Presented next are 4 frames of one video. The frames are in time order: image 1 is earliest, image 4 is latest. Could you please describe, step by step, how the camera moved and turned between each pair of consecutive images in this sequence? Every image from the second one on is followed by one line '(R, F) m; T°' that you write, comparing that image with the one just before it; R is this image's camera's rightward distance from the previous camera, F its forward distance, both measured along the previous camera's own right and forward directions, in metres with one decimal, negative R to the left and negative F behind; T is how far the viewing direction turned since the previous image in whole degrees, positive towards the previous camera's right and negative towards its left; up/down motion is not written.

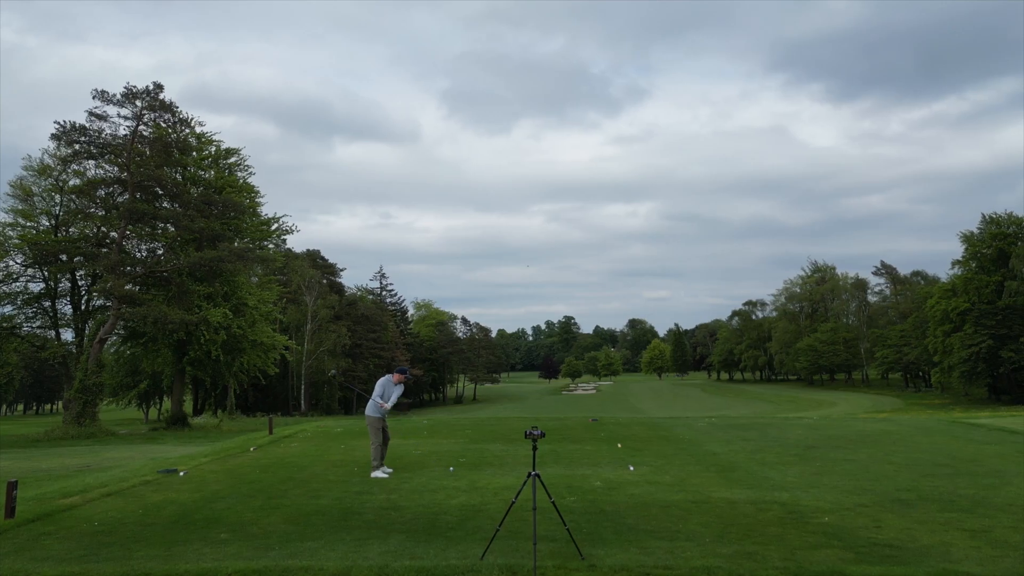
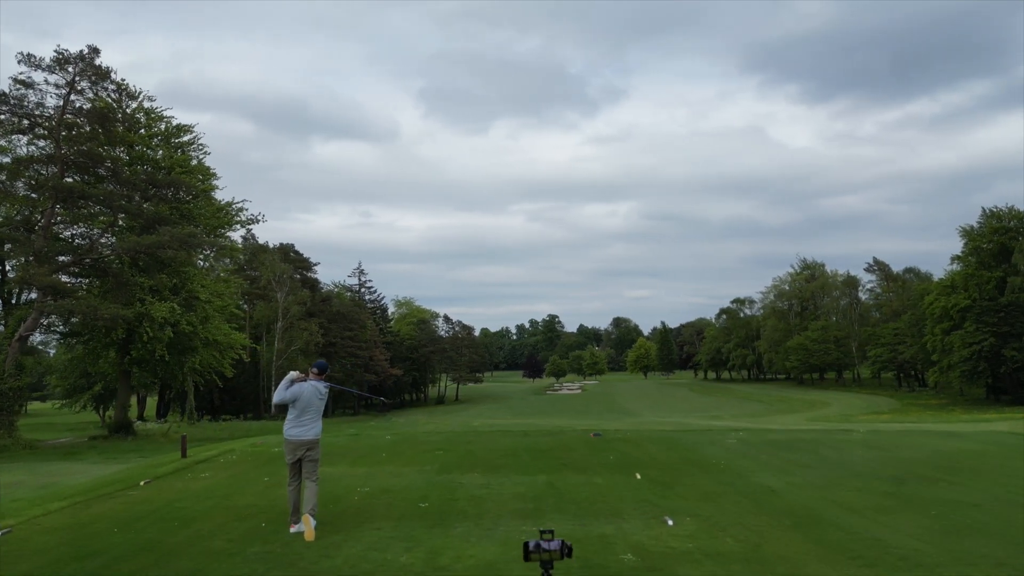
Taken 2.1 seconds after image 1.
(0.0, +2.3) m; +1°
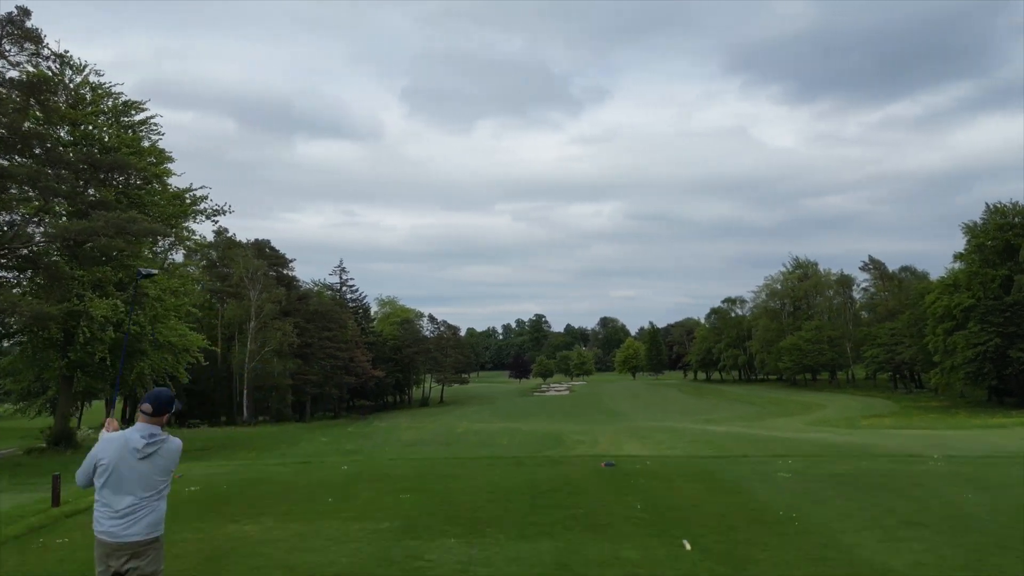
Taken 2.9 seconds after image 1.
(0.0, +2.1) m; +1°
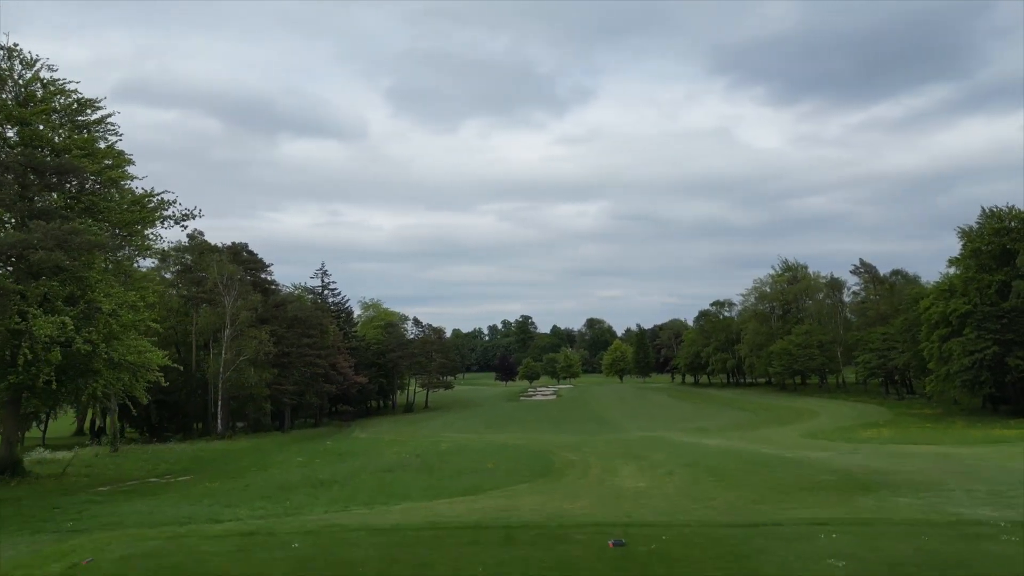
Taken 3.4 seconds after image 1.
(0.0, +1.4) m; +1°
